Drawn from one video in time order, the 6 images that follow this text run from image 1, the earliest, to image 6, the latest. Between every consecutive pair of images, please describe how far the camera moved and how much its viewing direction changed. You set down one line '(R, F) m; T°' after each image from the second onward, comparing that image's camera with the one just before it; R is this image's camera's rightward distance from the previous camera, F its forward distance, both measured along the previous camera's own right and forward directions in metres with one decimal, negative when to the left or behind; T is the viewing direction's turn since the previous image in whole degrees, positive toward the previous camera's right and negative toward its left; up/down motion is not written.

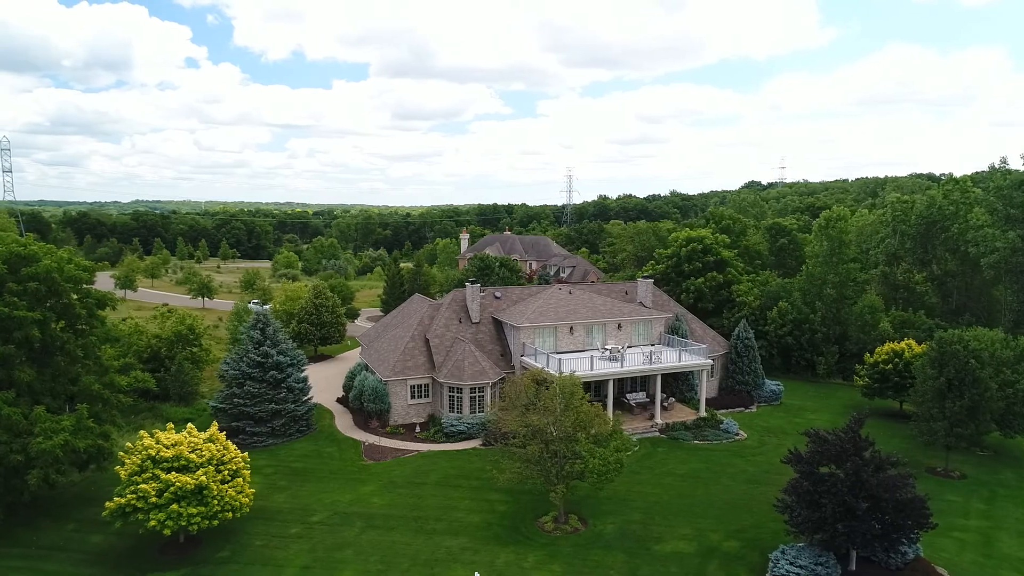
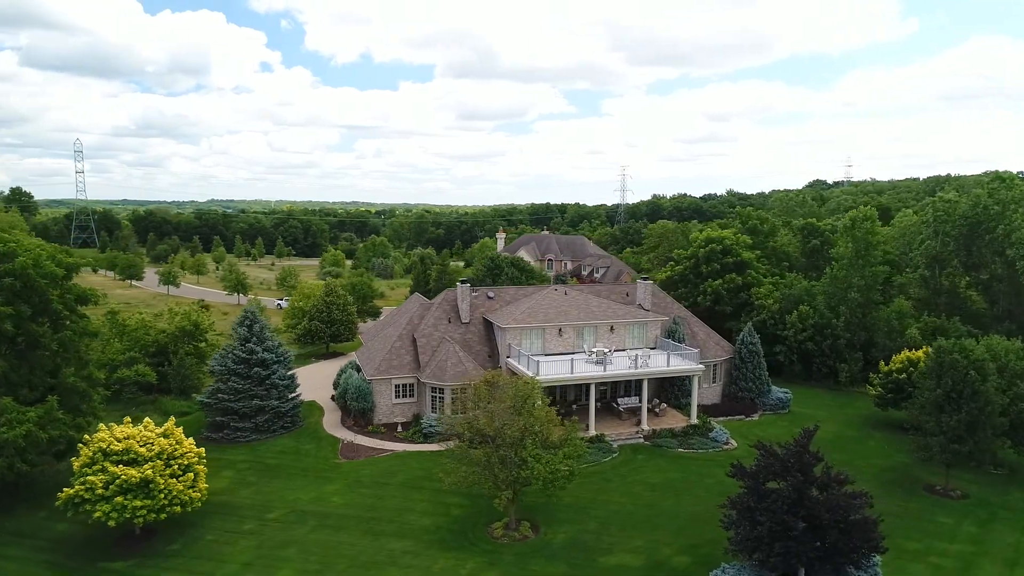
(+3.4, +0.6) m; -5°
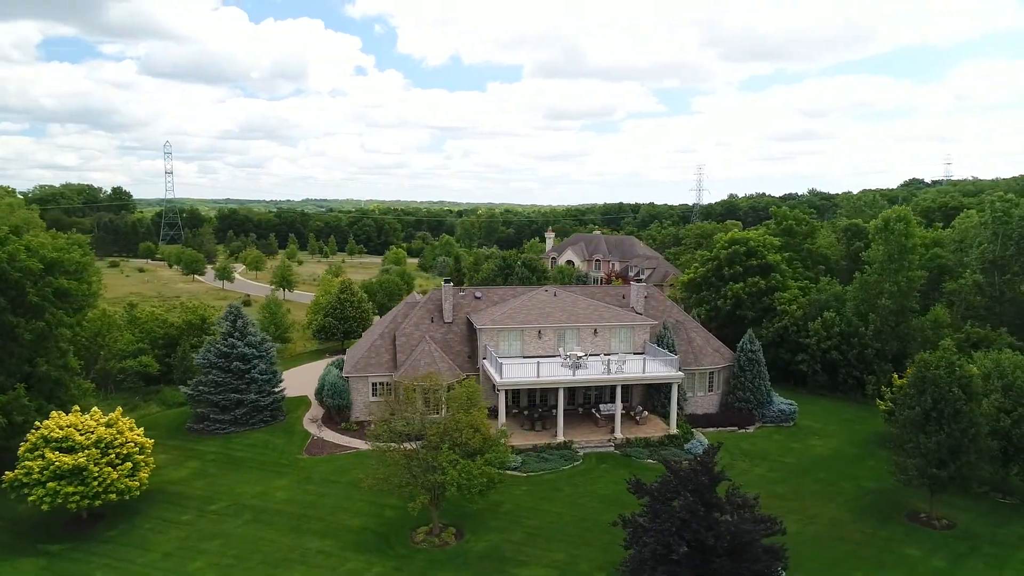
(+4.7, +0.9) m; -7°
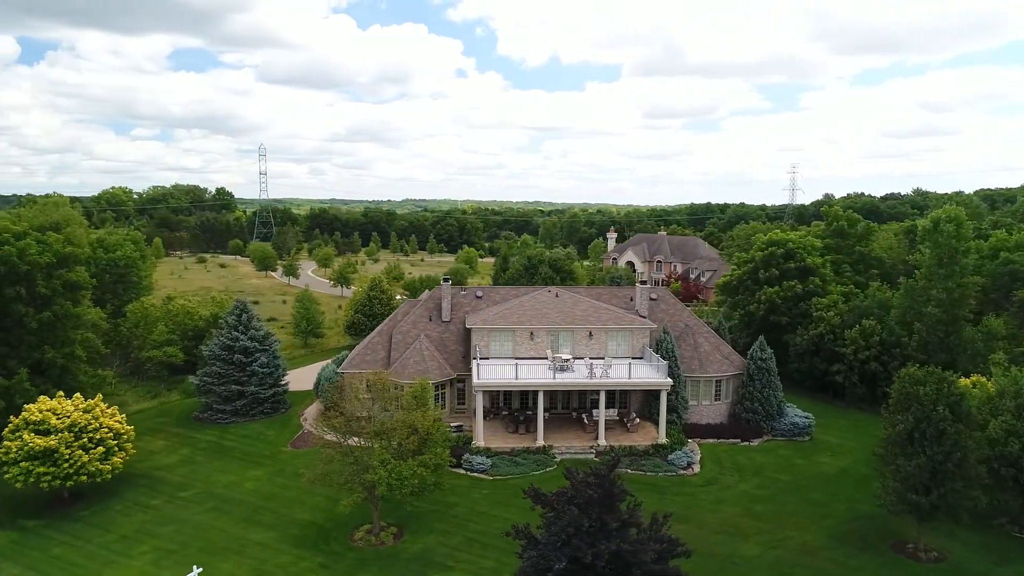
(+4.5, +0.8) m; -8°
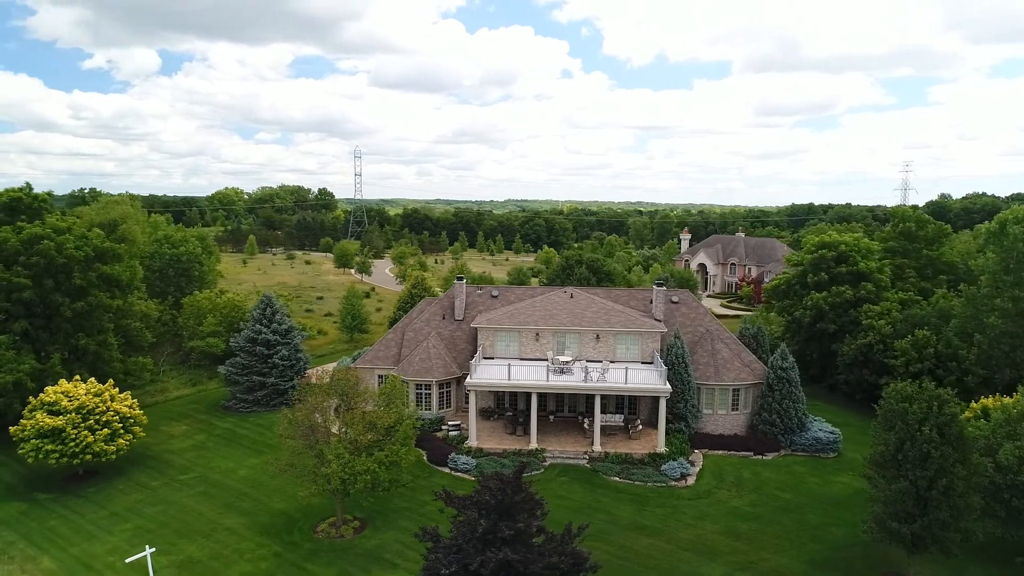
(+4.1, +0.6) m; -8°
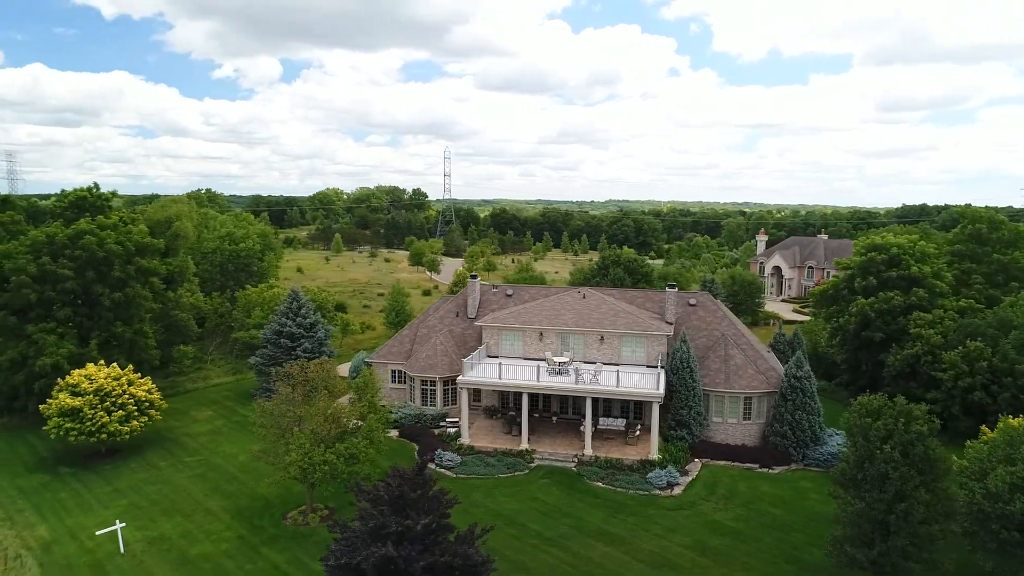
(+4.1, +0.4) m; -8°
